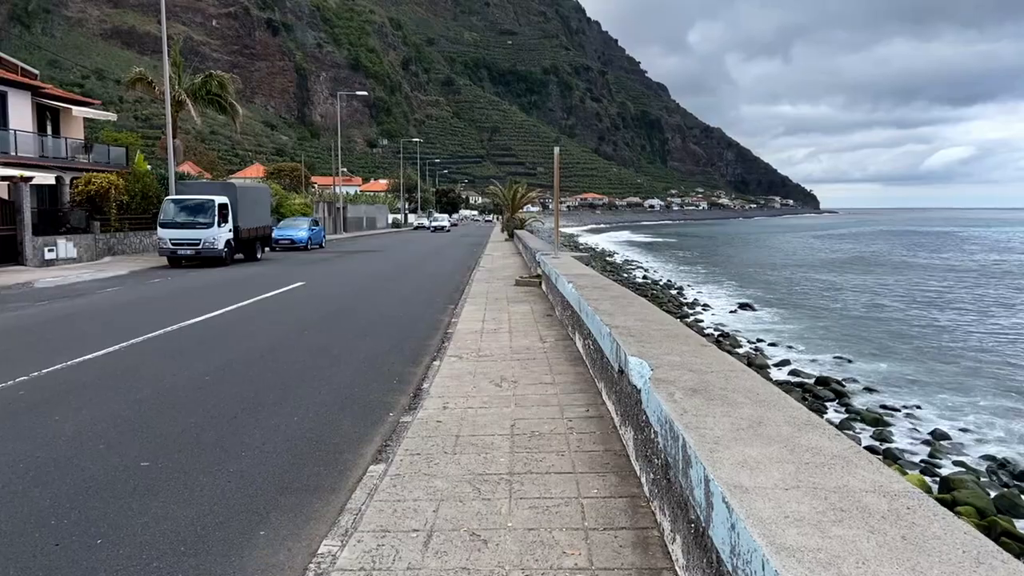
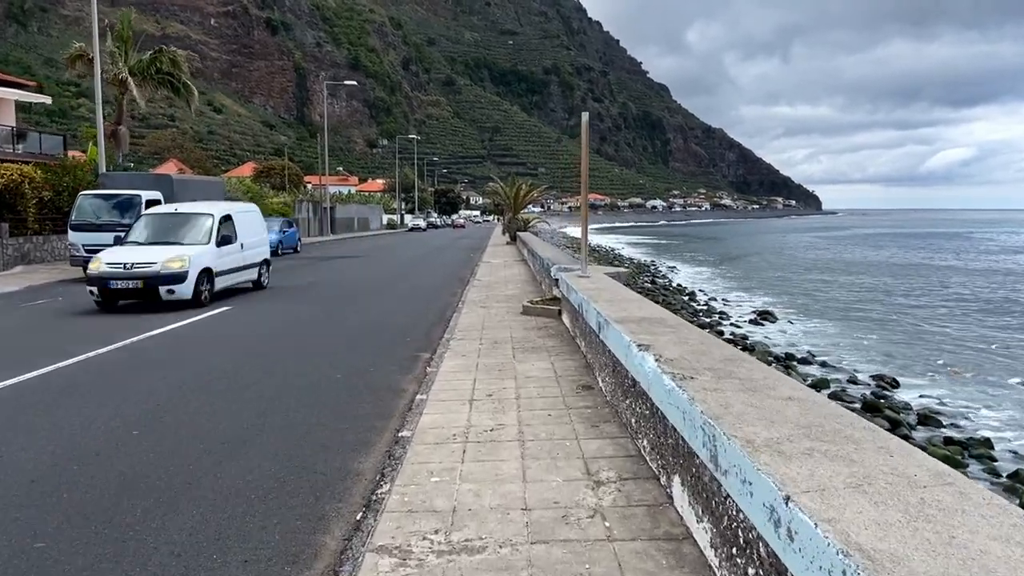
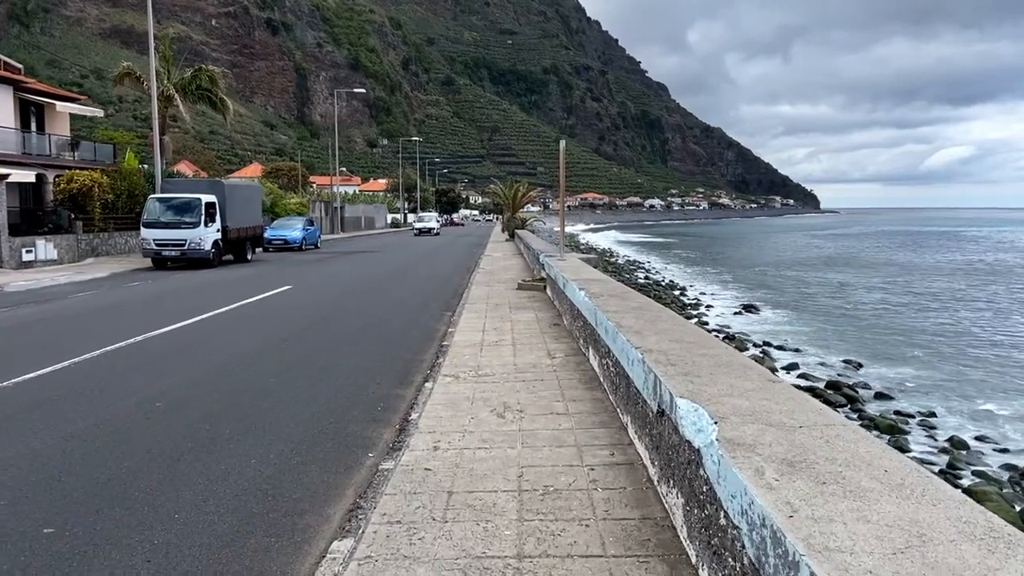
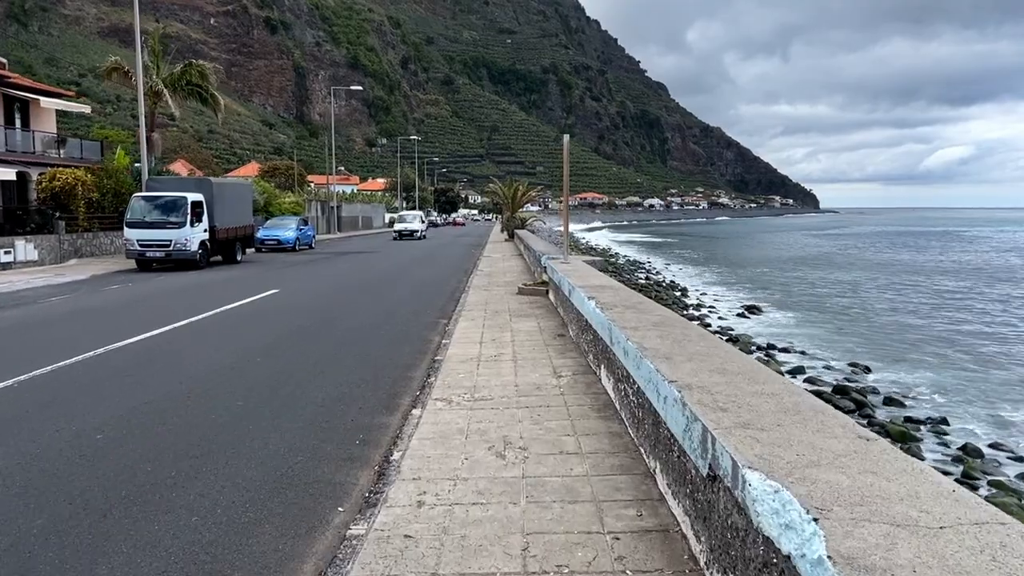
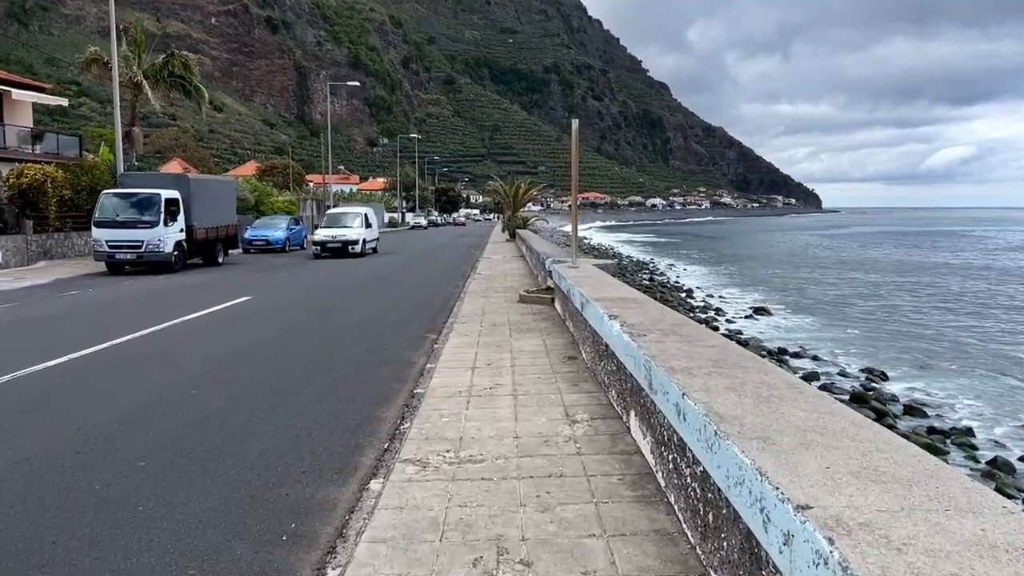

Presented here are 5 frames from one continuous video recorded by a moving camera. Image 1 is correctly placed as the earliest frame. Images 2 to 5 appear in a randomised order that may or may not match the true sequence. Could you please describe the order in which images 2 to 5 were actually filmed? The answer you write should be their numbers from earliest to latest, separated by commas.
3, 4, 5, 2
